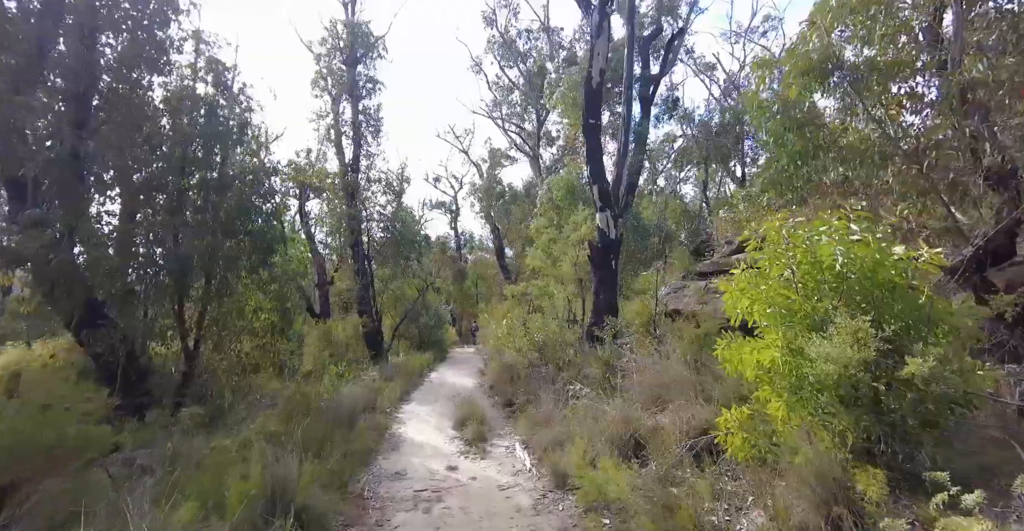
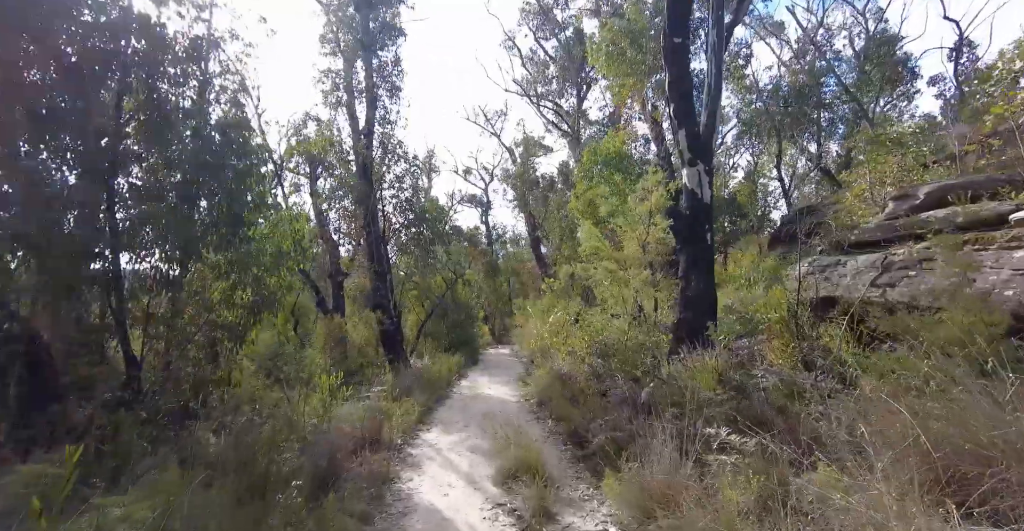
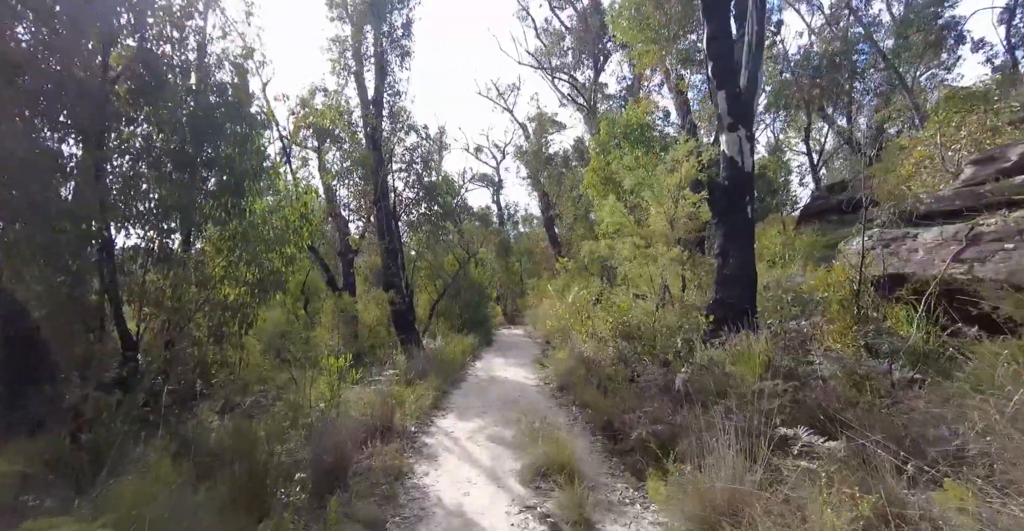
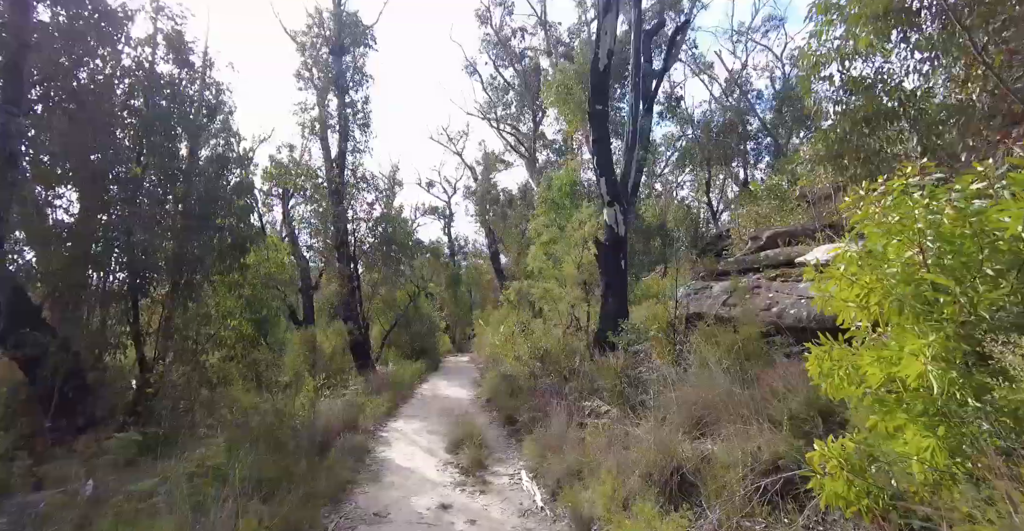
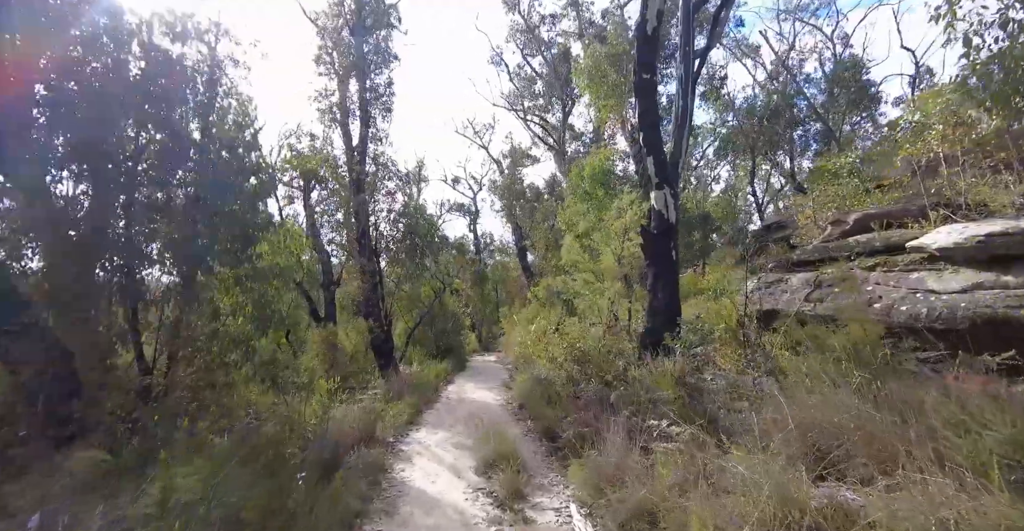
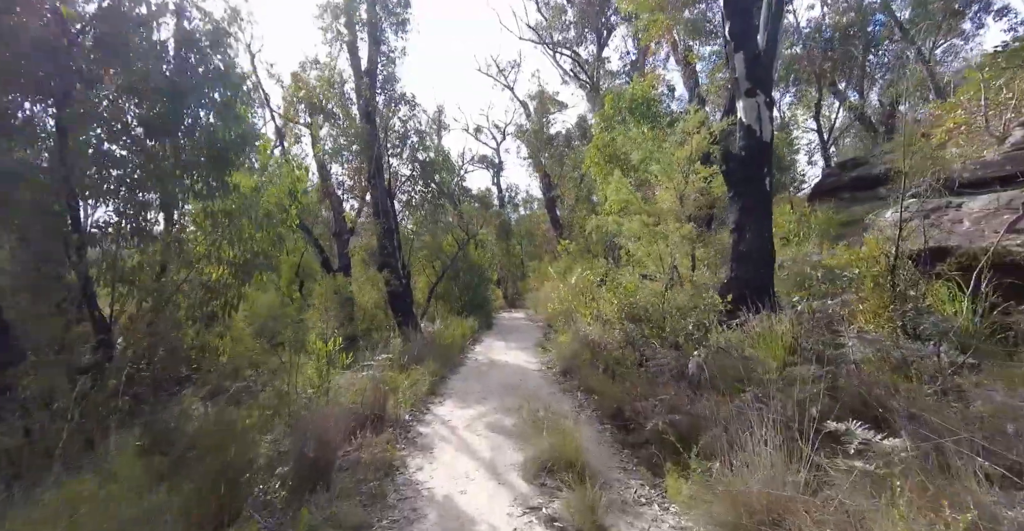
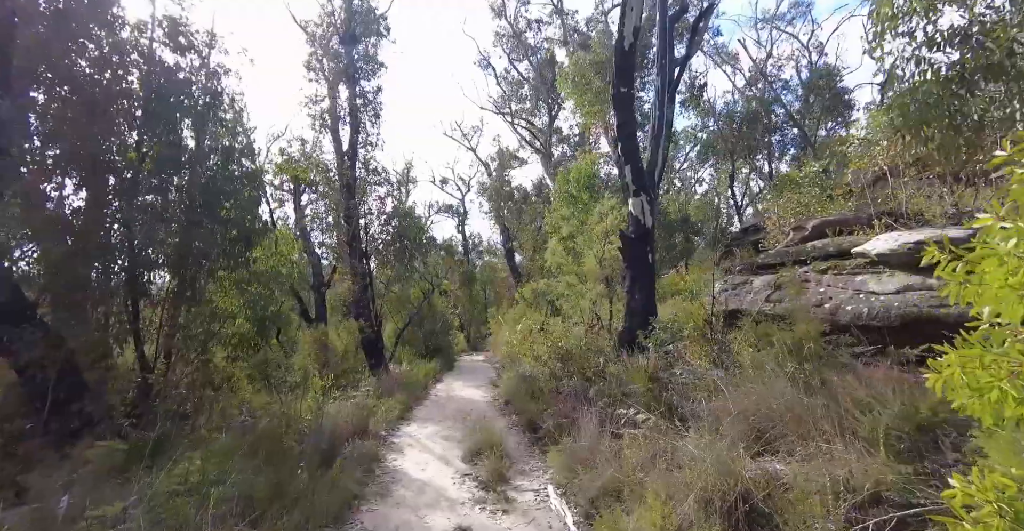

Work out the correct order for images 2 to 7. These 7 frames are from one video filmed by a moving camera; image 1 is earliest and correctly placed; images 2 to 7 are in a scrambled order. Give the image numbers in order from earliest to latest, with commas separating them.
4, 7, 5, 2, 3, 6
